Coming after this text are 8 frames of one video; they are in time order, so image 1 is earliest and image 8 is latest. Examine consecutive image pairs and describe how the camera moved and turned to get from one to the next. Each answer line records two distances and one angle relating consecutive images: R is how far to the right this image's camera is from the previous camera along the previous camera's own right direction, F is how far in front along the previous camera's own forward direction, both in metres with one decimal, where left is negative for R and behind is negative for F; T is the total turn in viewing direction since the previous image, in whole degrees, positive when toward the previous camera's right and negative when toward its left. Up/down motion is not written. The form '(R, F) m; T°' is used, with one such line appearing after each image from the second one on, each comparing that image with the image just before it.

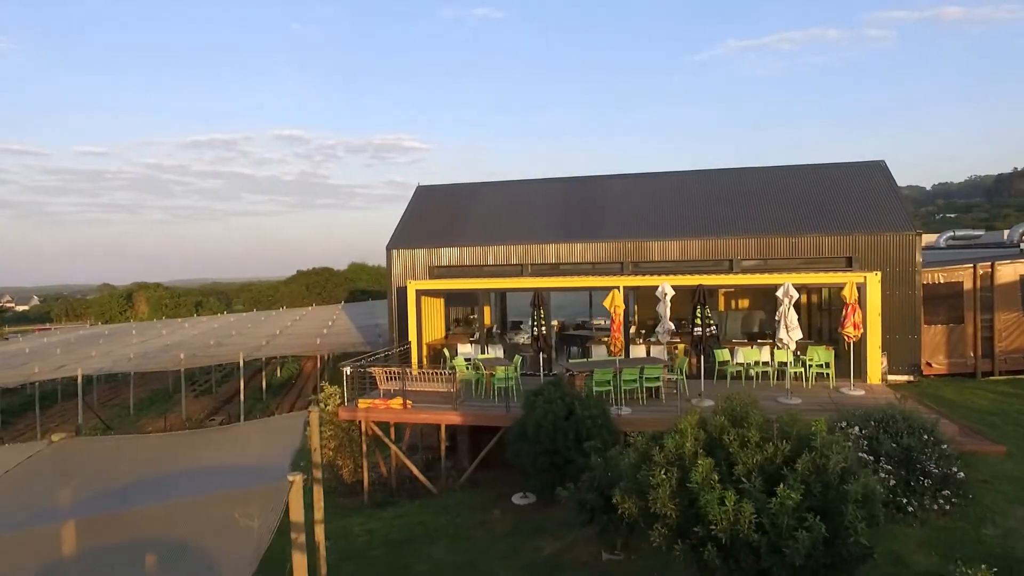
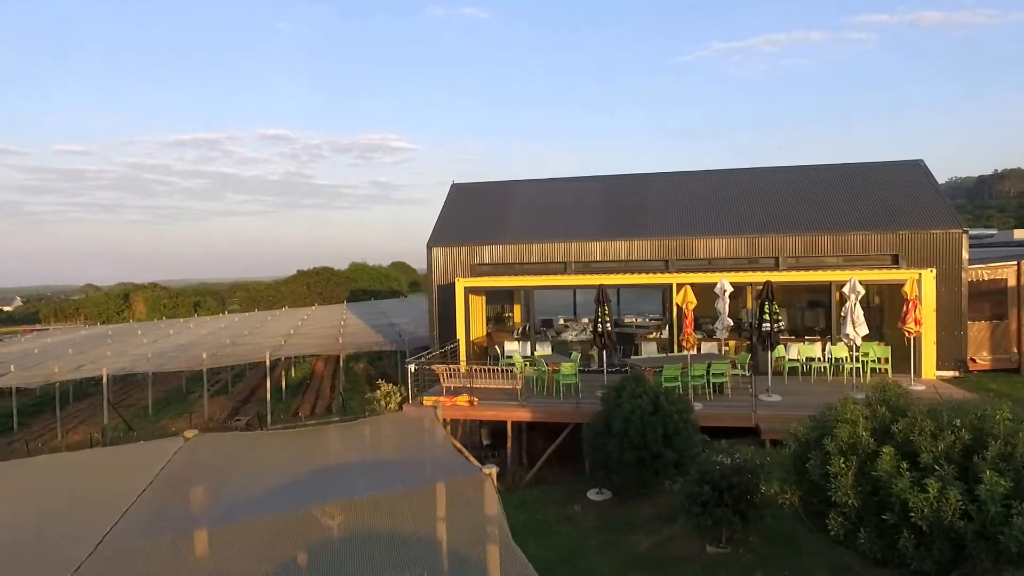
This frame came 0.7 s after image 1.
(-1.3, 0.0) m; +1°
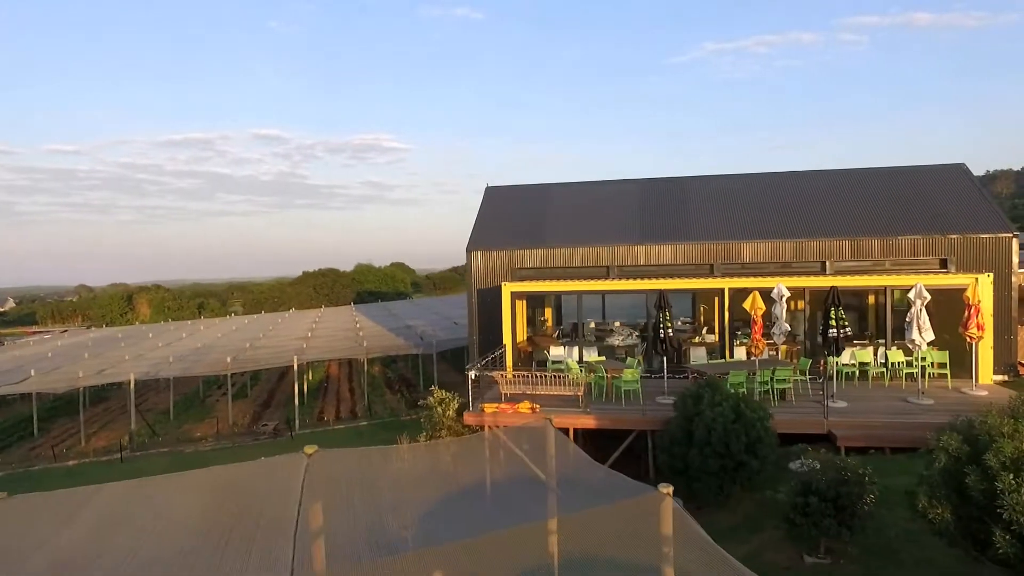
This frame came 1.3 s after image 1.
(-1.2, +0.1) m; +1°
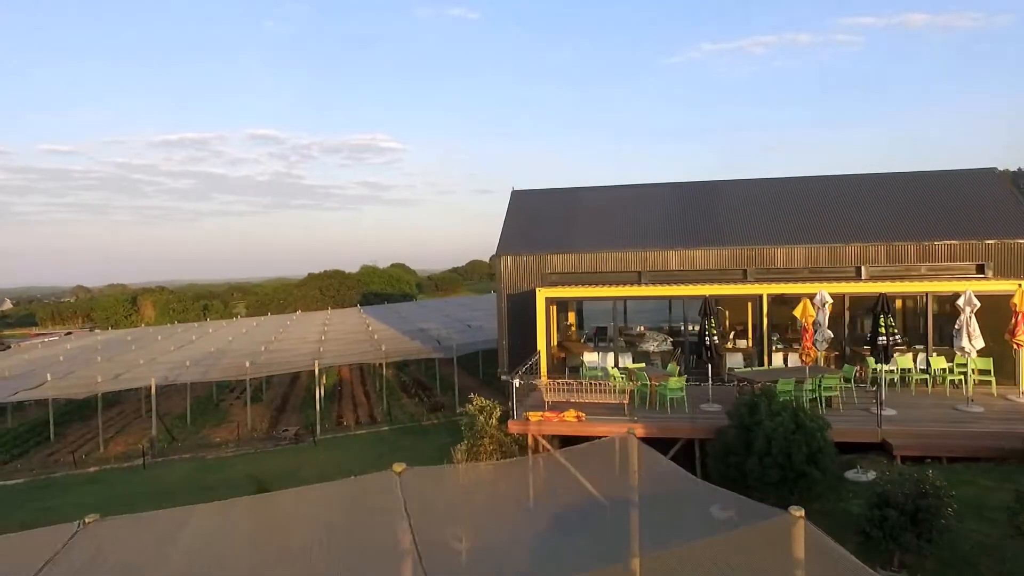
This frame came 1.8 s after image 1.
(-0.8, +0.1) m; 0°
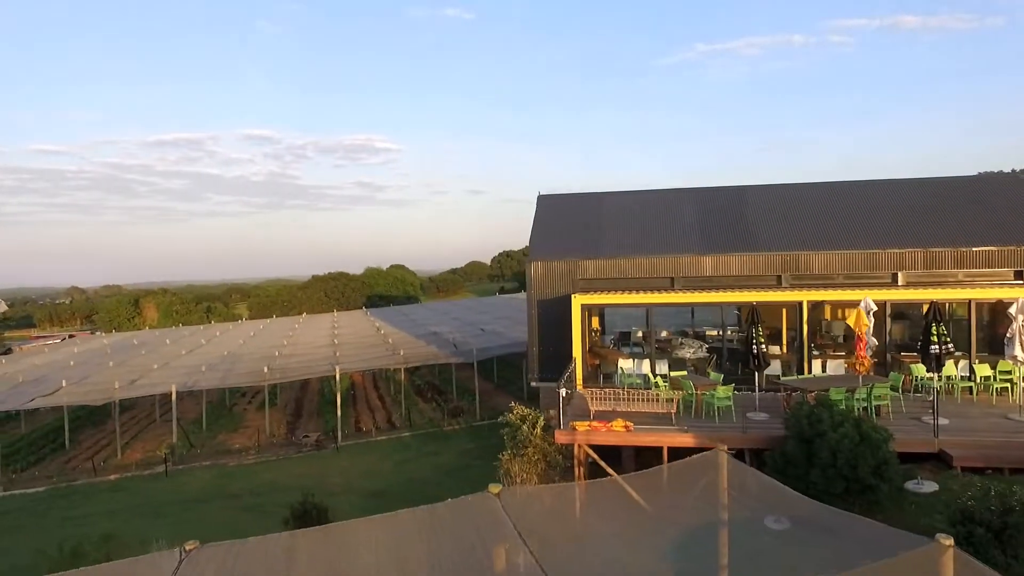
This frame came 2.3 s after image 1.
(-0.9, +0.1) m; 0°
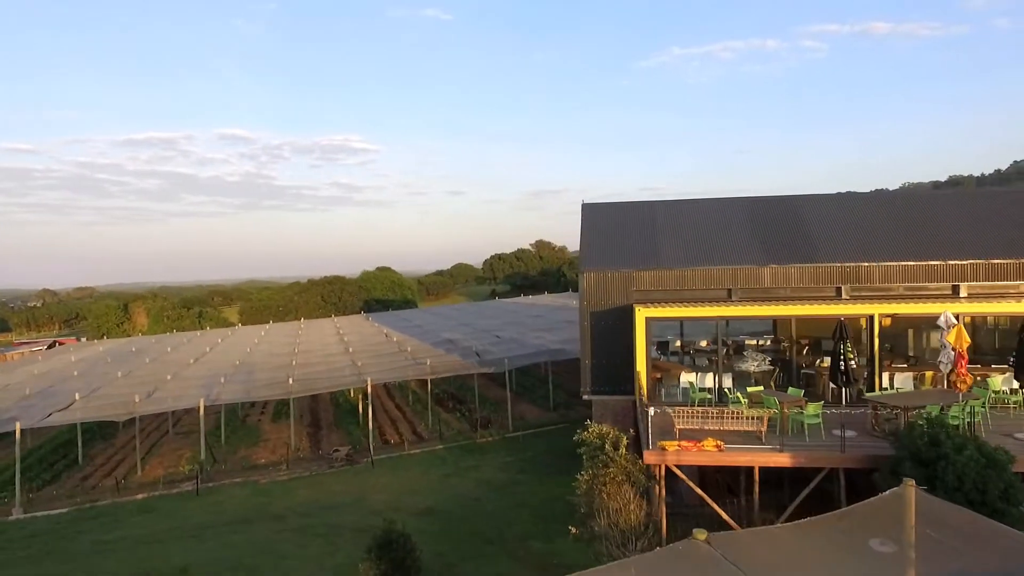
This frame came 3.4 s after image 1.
(-1.7, +0.4) m; +2°
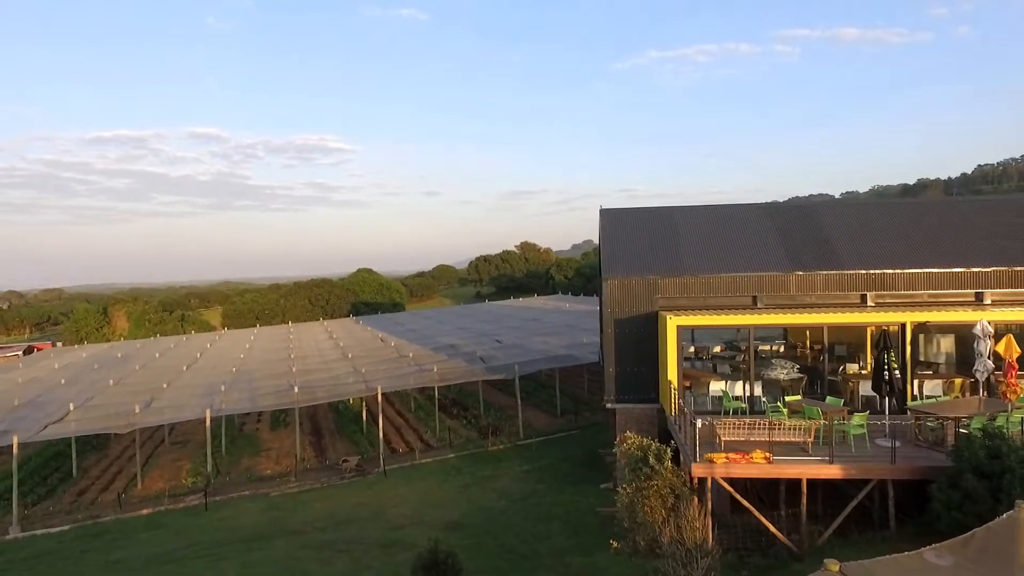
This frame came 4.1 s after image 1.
(-1.1, +0.3) m; +2°
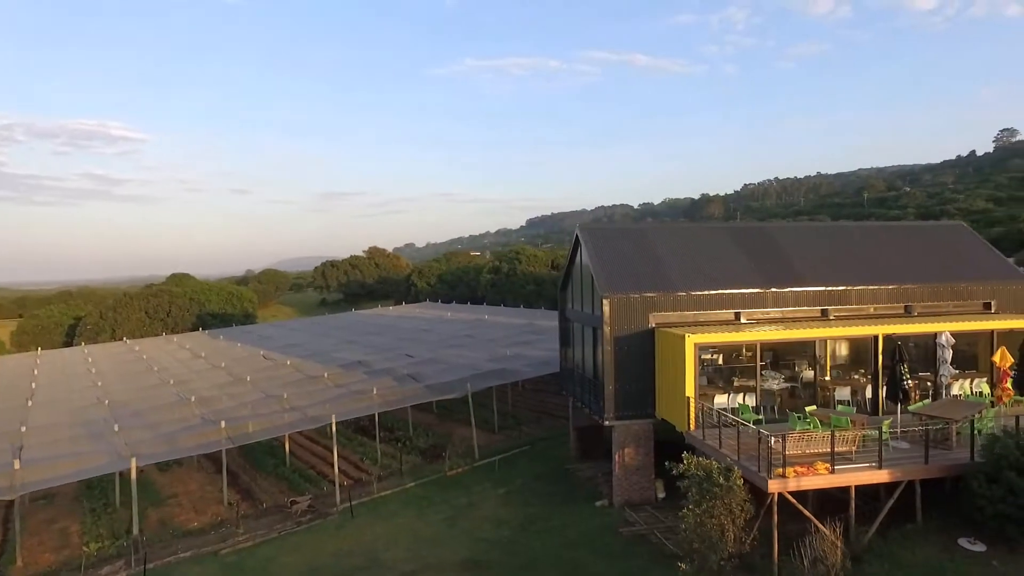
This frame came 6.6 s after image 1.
(-4.0, +1.2) m; +16°
